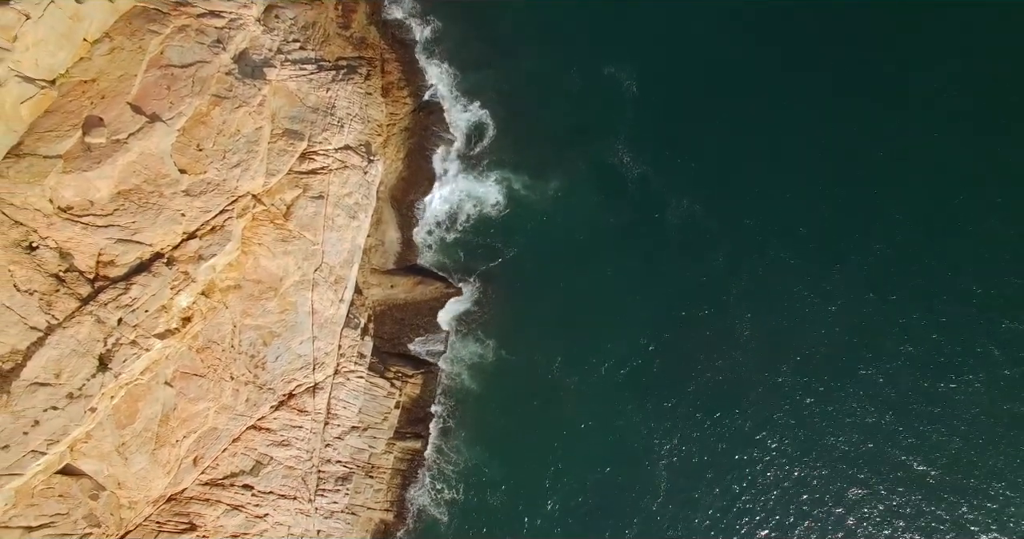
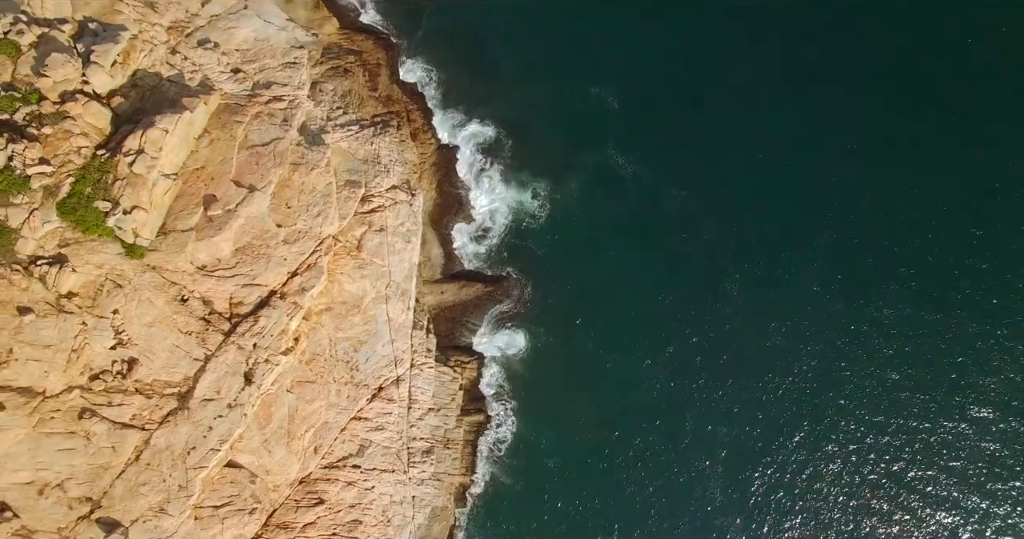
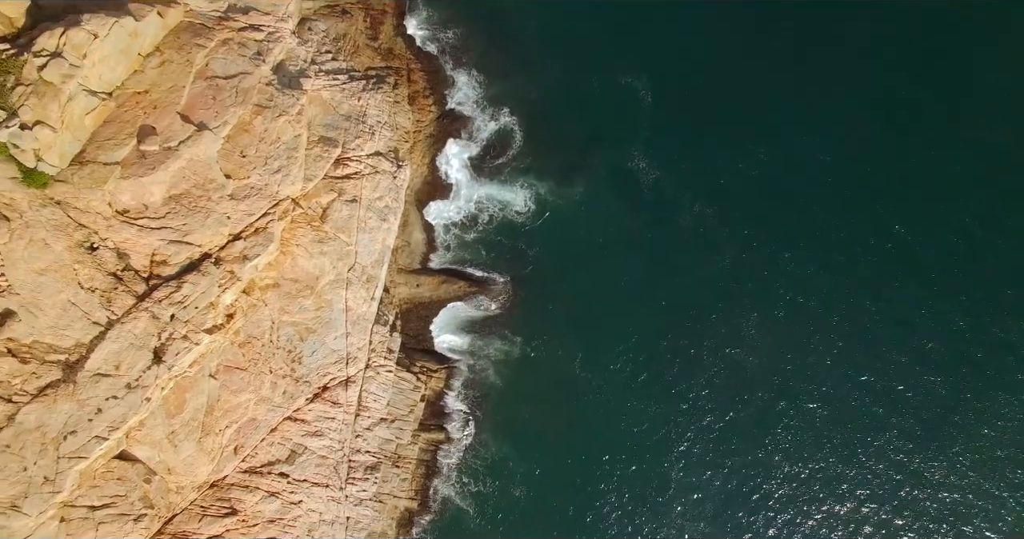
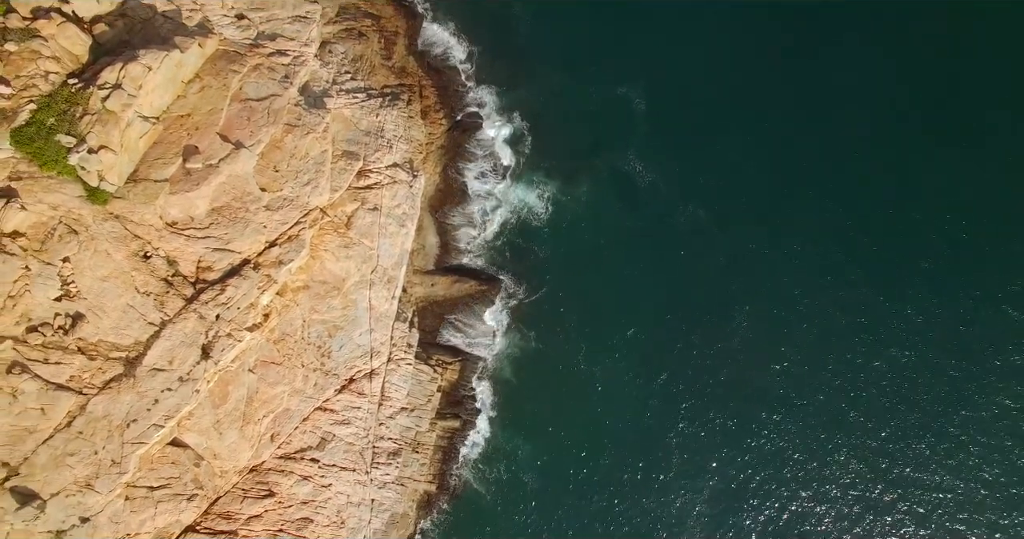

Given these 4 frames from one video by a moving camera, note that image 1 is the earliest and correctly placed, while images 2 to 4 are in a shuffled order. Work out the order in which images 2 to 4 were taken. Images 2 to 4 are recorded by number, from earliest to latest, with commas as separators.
3, 4, 2
